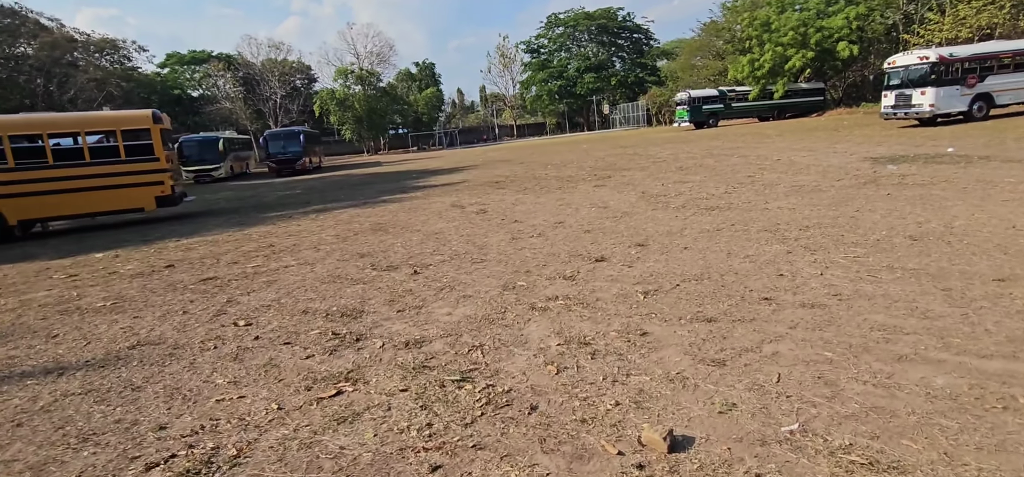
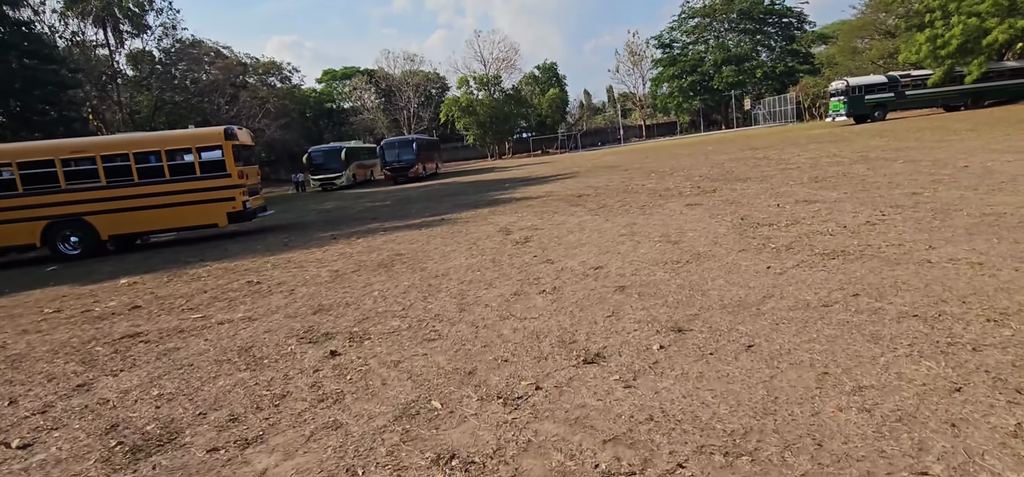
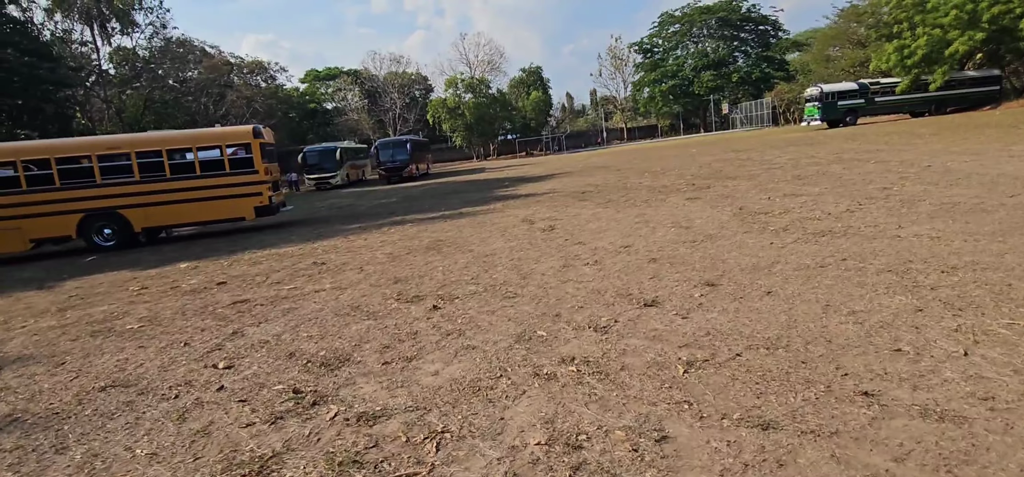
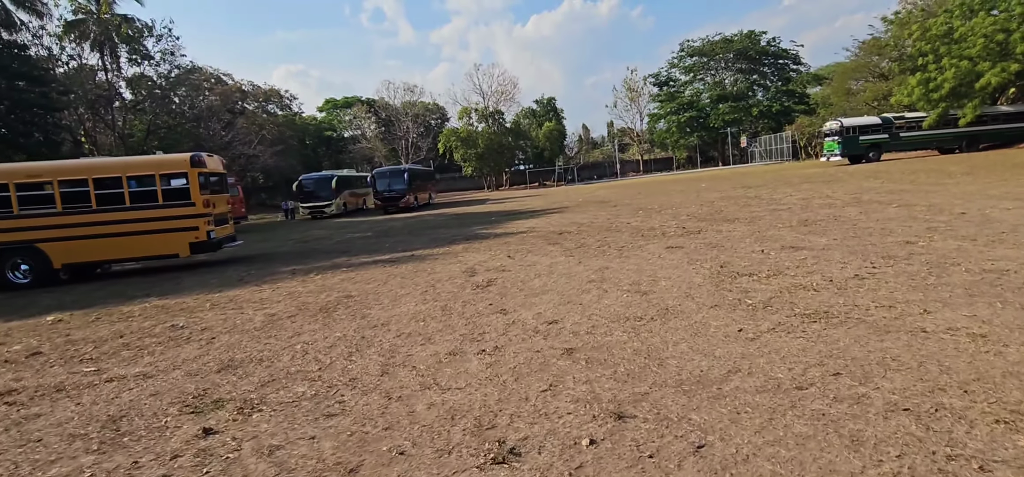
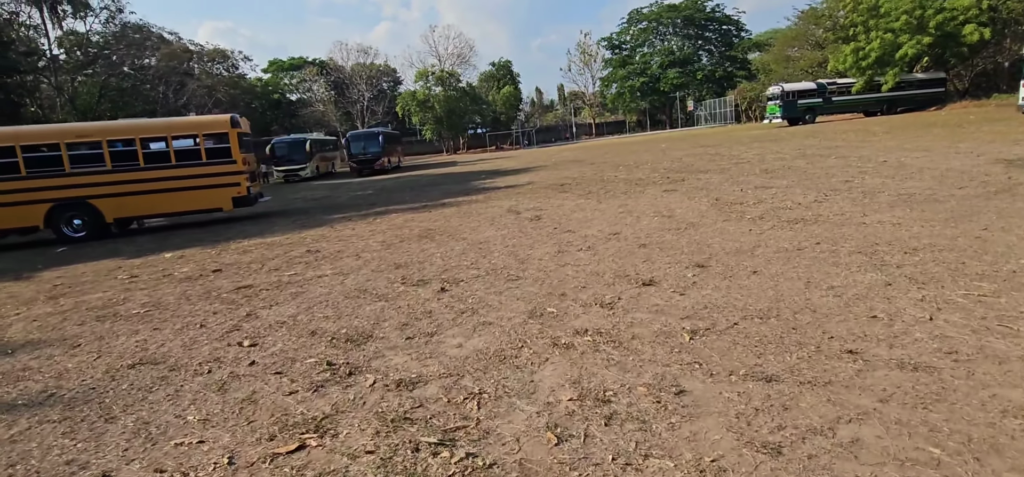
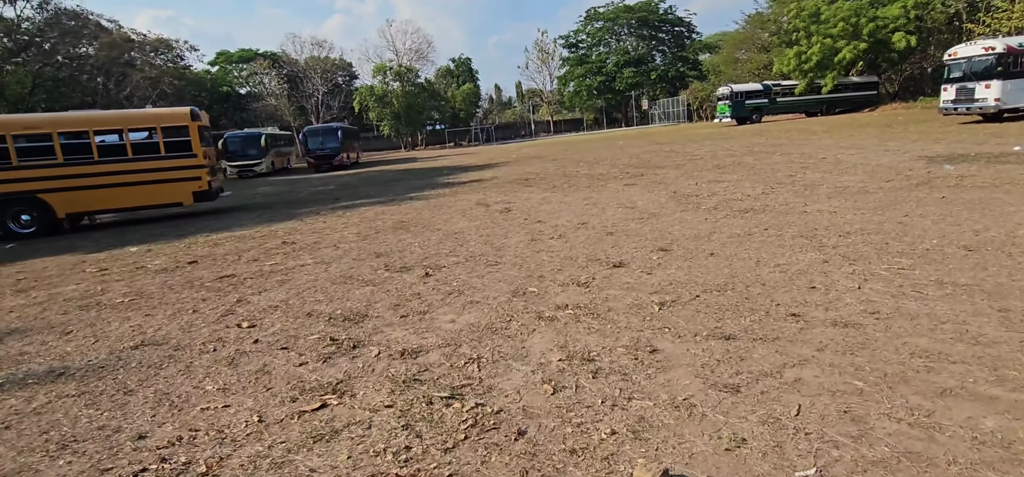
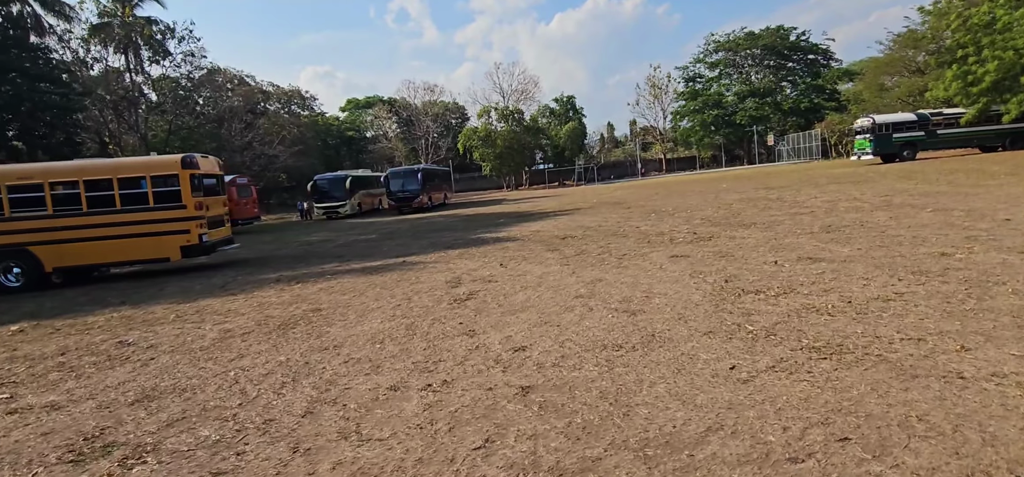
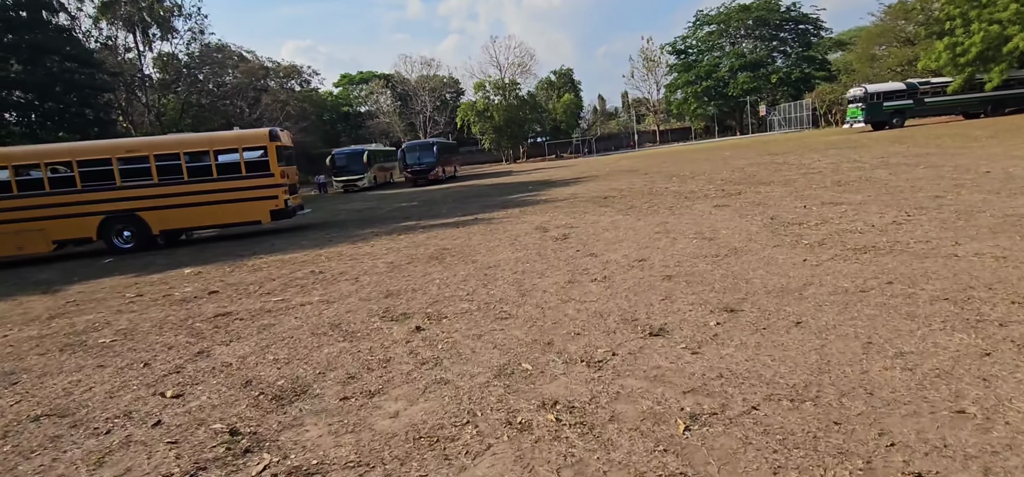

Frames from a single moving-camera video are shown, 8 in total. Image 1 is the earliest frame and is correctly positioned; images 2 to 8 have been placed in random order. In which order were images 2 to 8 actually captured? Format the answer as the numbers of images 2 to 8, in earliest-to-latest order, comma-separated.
6, 5, 3, 8, 2, 4, 7
